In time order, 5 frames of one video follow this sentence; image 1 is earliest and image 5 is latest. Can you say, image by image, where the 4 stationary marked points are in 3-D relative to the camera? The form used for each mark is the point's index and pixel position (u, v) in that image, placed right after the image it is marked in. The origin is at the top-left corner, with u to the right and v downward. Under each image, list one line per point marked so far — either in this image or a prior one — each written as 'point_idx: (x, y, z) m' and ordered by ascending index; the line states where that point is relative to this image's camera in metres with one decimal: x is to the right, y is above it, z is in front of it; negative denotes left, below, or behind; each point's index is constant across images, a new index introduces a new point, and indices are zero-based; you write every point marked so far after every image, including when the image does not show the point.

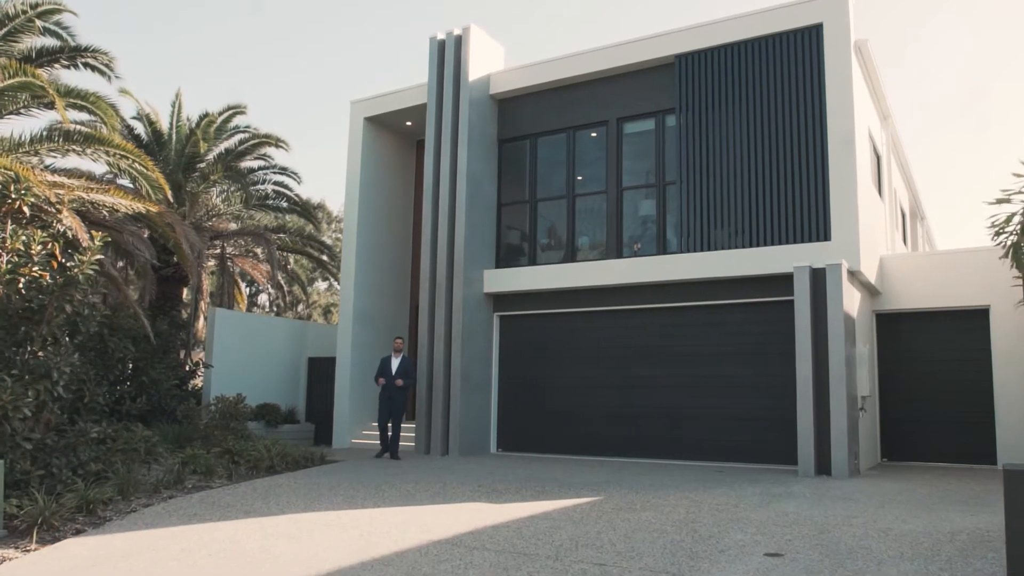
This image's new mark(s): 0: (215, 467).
0: (-3.0, -1.8, +8.5) m
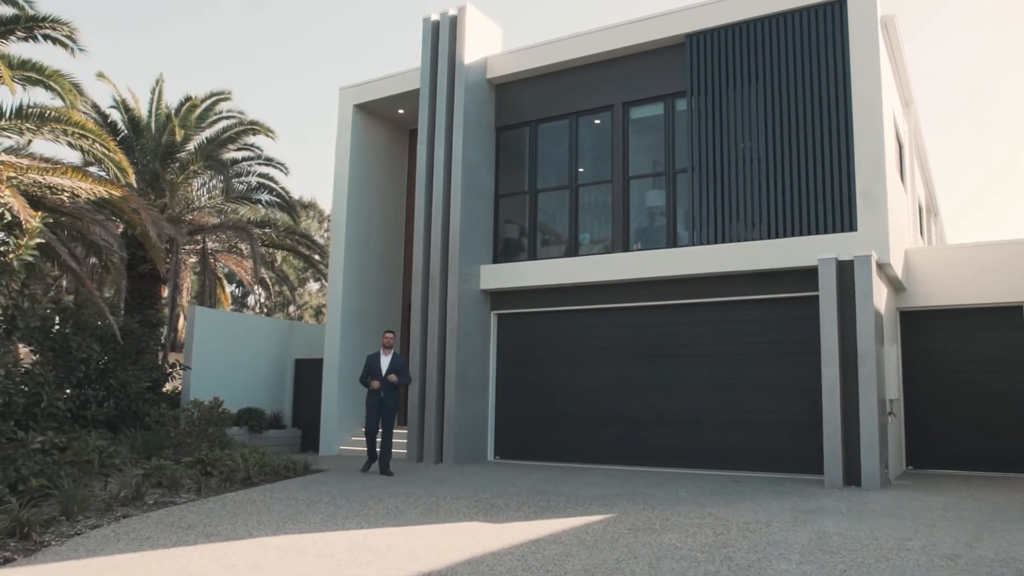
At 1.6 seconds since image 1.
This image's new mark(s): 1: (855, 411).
0: (-3.0, -1.8, +7.6) m
1: (+3.7, -1.3, +9.0) m
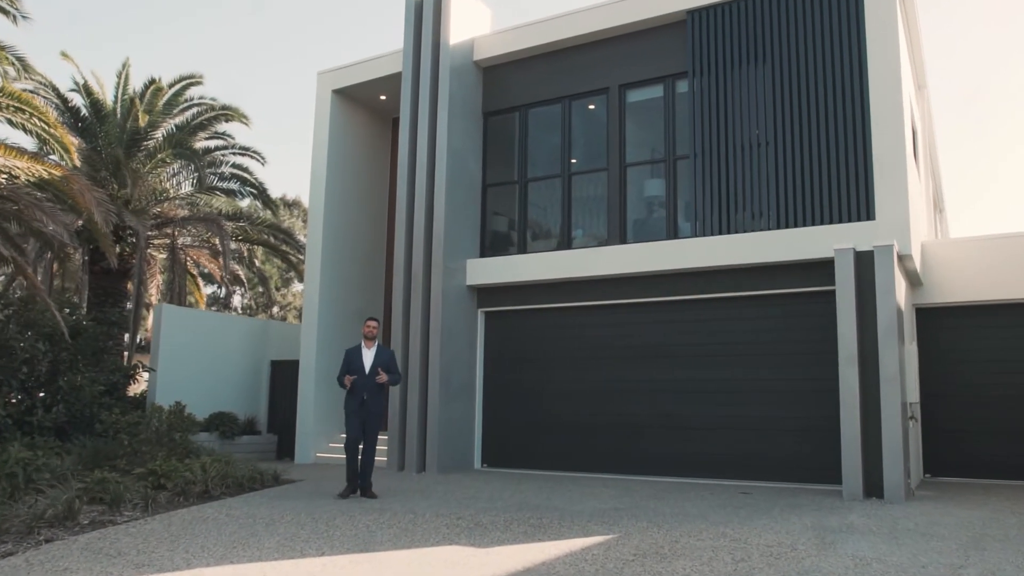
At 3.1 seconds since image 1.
0: (-3.1, -1.7, +6.7) m
1: (+3.6, -1.3, +8.2) m
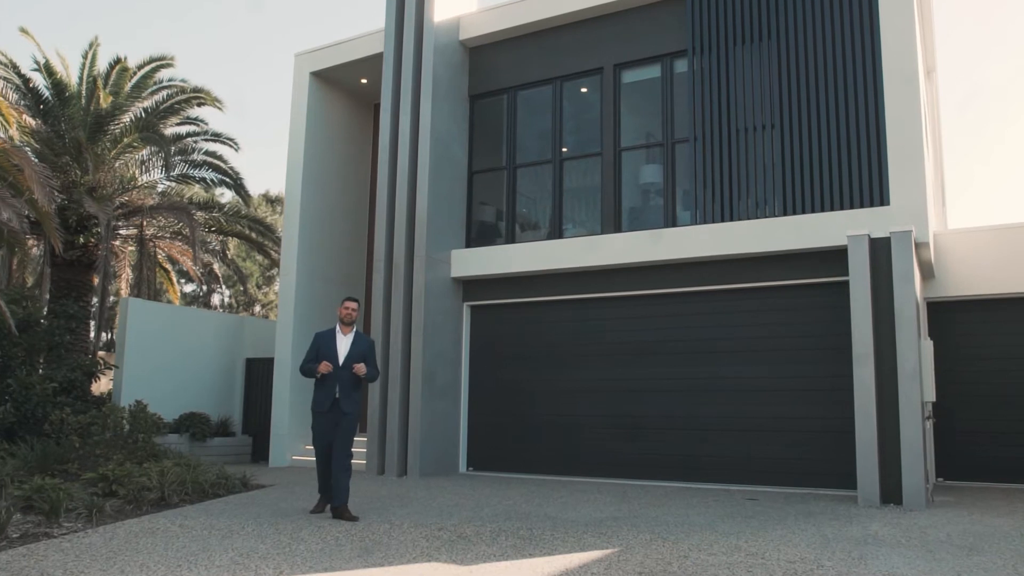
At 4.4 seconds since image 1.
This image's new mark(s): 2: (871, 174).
0: (-3.2, -1.6, +6.0) m
1: (+3.5, -1.2, +7.6) m
2: (+3.8, +1.2, +8.7) m
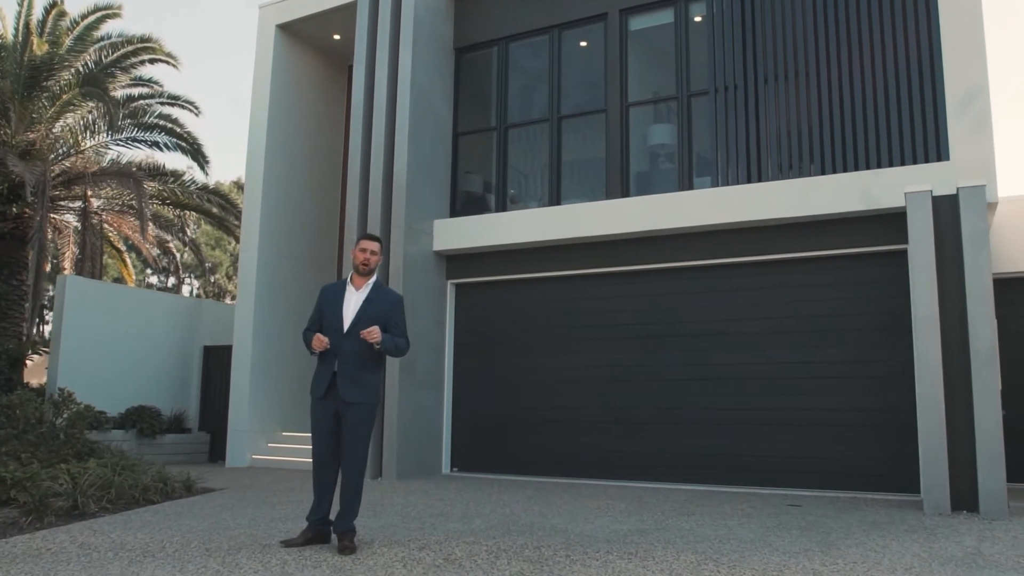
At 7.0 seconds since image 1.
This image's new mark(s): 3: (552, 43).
0: (-3.2, -1.3, +4.6) m
1: (+3.4, -0.9, +6.3) m
2: (+3.7, +1.5, +7.5) m
3: (+0.5, +2.9, +9.8) m
